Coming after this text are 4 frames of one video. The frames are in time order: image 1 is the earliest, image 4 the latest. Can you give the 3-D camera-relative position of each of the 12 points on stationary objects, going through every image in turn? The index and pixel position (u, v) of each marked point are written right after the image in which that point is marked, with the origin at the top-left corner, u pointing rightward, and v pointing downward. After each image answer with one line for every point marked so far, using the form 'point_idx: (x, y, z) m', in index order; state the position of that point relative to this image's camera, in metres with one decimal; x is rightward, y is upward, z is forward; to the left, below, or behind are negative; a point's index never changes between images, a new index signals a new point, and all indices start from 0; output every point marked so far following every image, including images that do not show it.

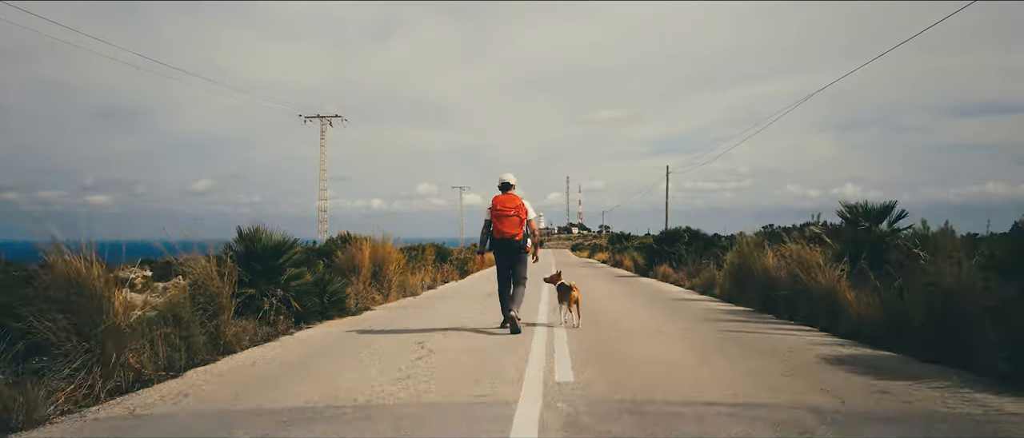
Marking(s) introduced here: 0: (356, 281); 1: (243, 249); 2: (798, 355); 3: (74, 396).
0: (-3.4, -1.4, +14.6) m
1: (-4.5, -0.5, +11.1) m
2: (+3.3, -1.6, +7.7) m
3: (-4.1, -1.7, +6.3) m
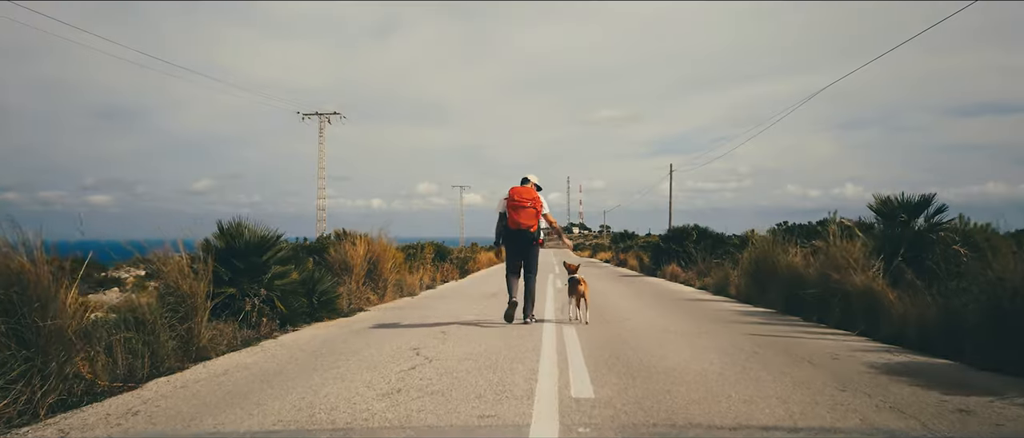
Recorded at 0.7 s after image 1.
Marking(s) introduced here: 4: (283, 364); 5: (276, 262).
0: (-3.4, -1.3, +13.6) m
1: (-4.4, -0.4, +10.2) m
2: (+3.4, -1.5, +6.8) m
3: (-4.1, -1.6, +5.3) m
4: (-2.5, -1.6, +7.3) m
5: (-3.8, -0.7, +10.7) m
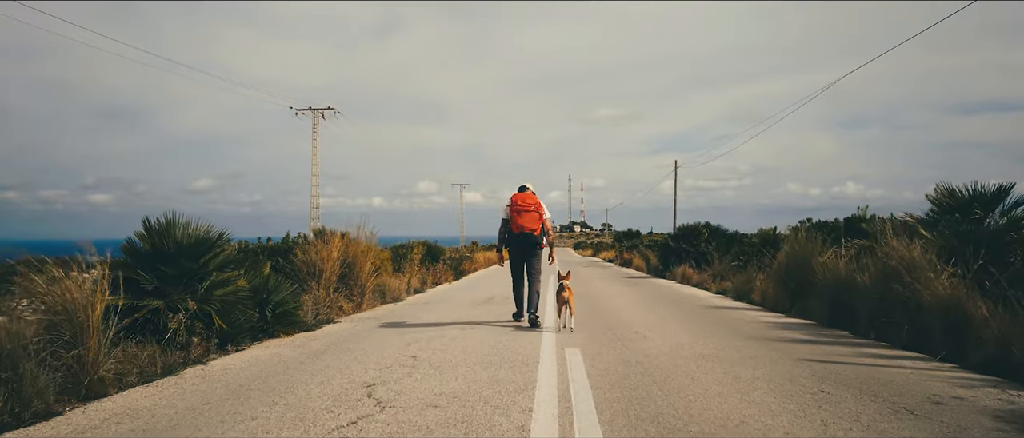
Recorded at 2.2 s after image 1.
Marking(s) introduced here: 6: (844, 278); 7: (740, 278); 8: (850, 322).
0: (-3.5, -1.2, +11.7) m
1: (-4.5, -0.4, +8.3) m
2: (+3.3, -1.4, +4.9) m
3: (-4.2, -1.5, +3.5) m
4: (-2.6, -1.5, +5.4) m
5: (-3.9, -0.6, +8.8) m
6: (+5.2, -0.9, +10.4) m
7: (+5.6, -1.4, +16.5) m
8: (+4.9, -1.5, +9.6) m
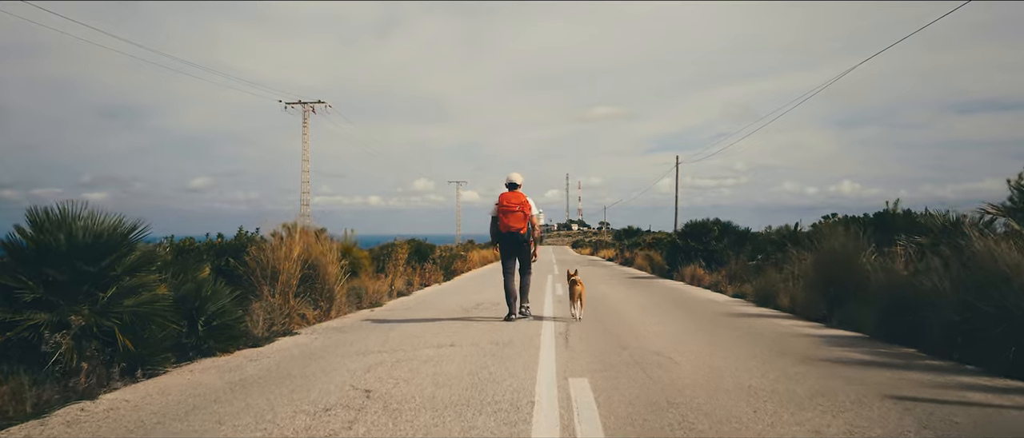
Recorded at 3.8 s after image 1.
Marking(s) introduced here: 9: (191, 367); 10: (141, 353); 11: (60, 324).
0: (-3.6, -1.1, +9.9) m
1: (-4.7, -0.2, +6.5) m
2: (+3.2, -1.3, +3.1) m
3: (-4.3, -1.4, +1.6) m
4: (-2.8, -1.4, +3.5) m
5: (-4.0, -0.5, +6.9) m
6: (+5.1, -0.8, +8.6) m
7: (+5.5, -1.3, +14.7) m
8: (+4.8, -1.4, +7.8) m
9: (-3.4, -1.6, +7.2) m
10: (-3.8, -1.3, +6.8) m
11: (-4.2, -1.0, +6.2) m
